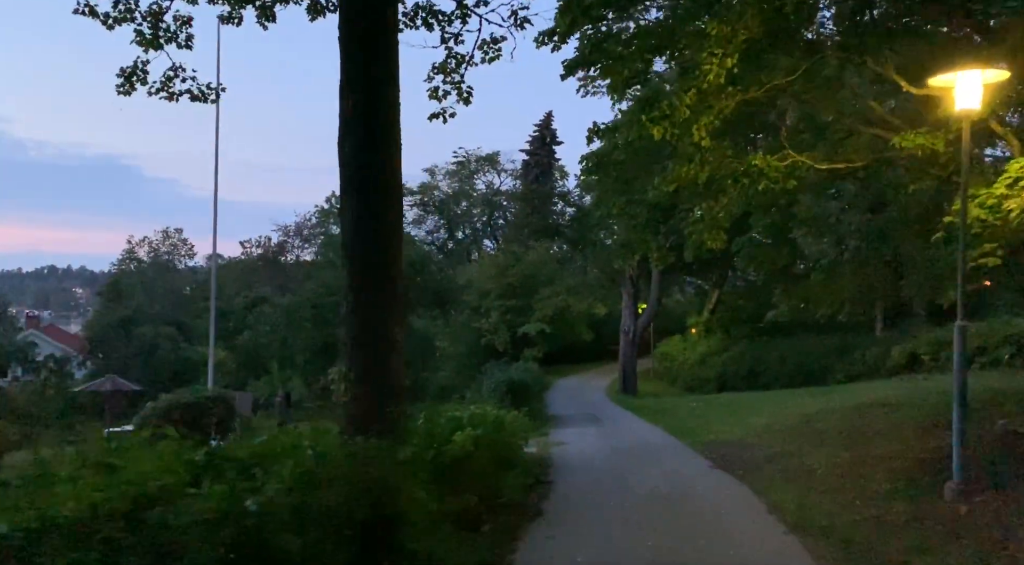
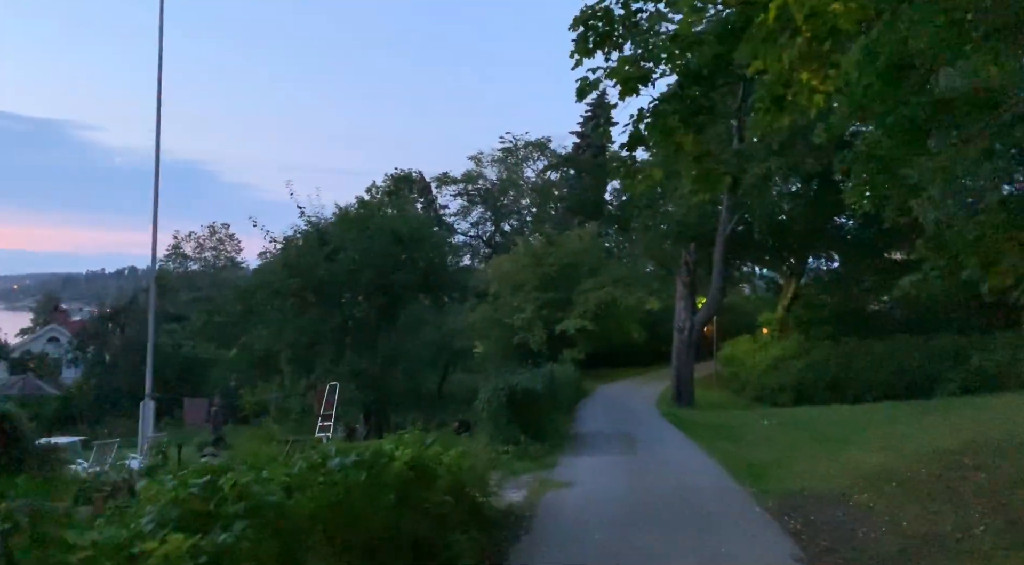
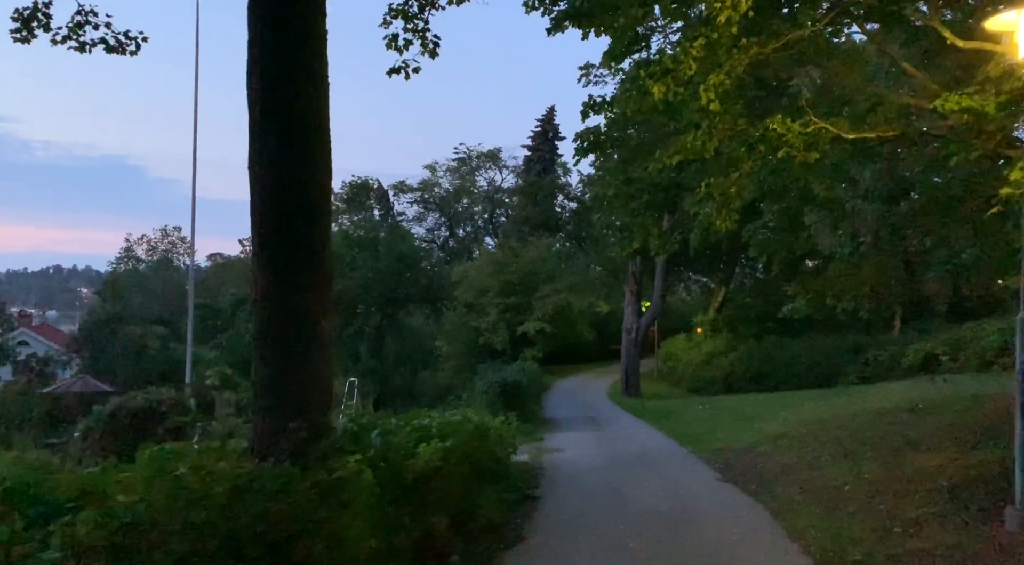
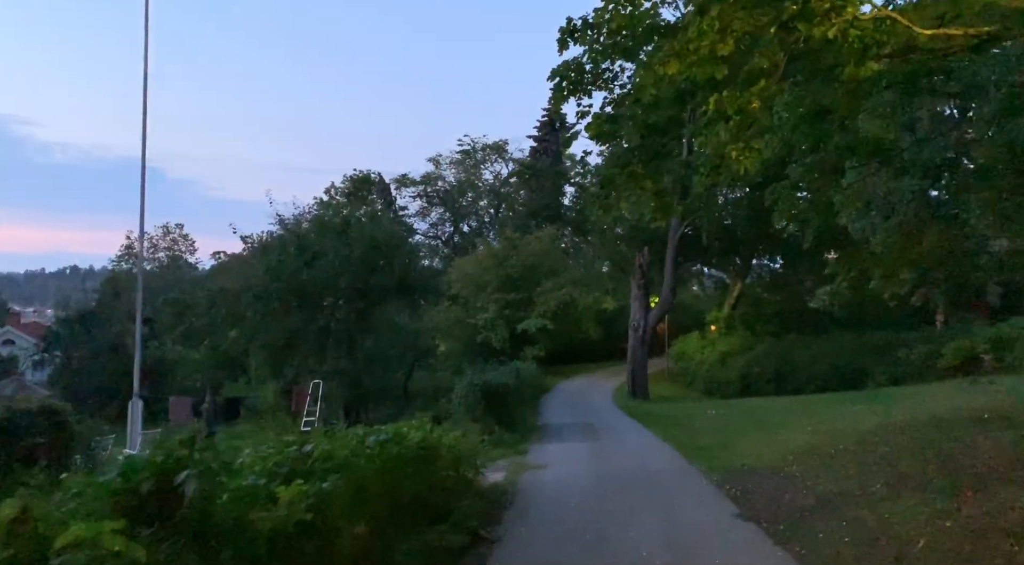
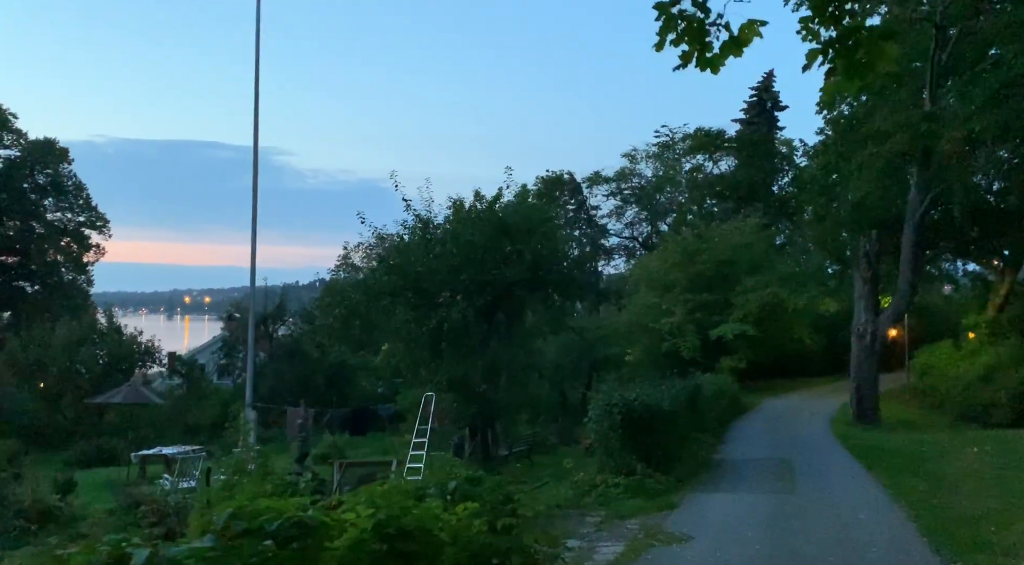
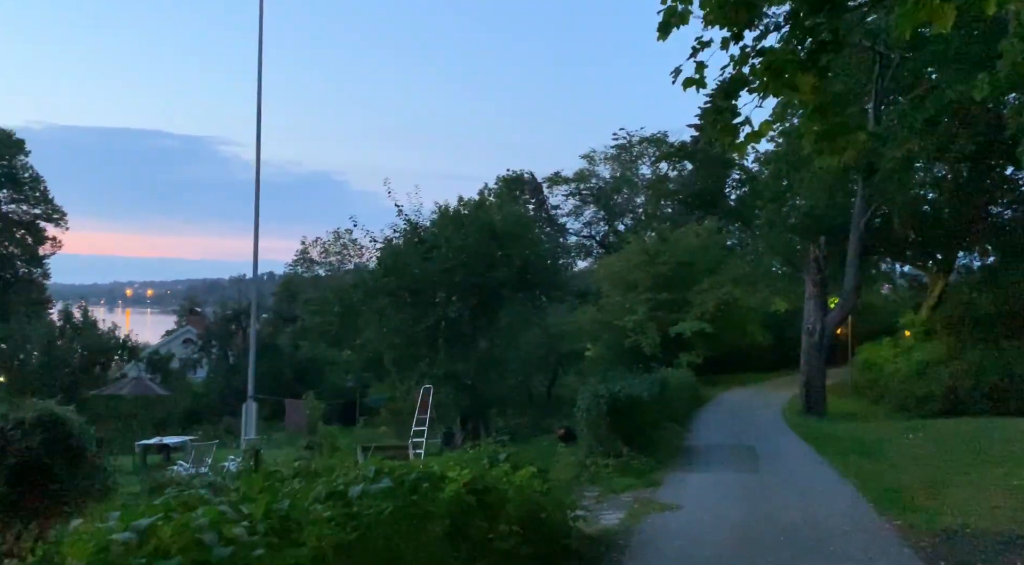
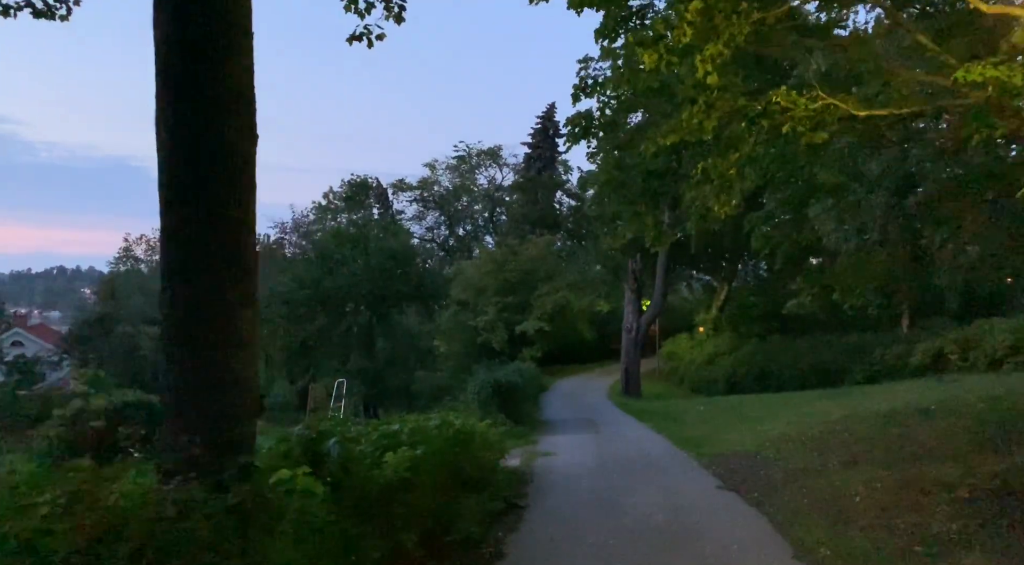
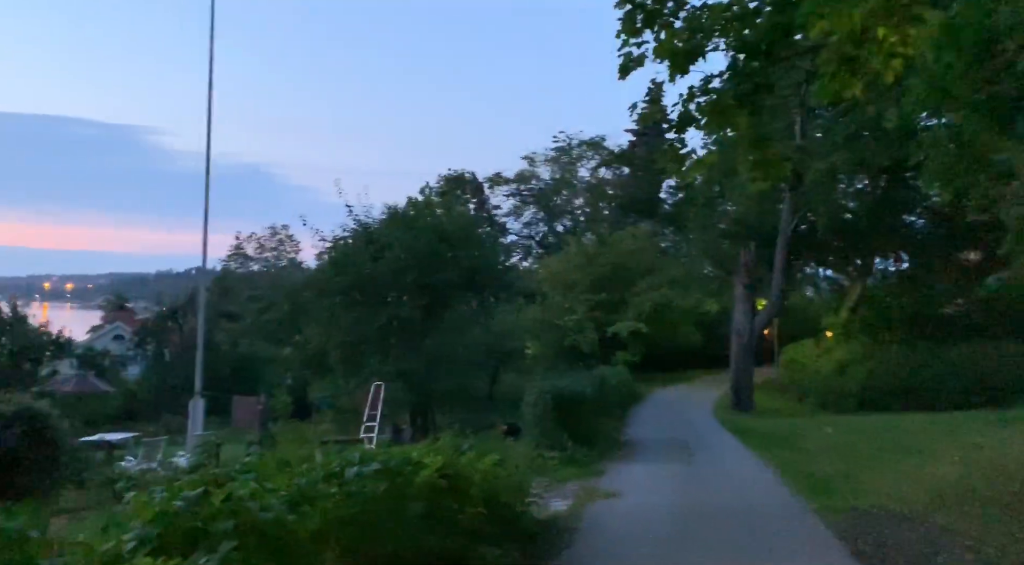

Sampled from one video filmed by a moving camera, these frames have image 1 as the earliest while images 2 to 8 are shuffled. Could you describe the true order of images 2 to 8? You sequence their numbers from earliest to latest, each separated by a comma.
3, 7, 4, 2, 8, 6, 5
